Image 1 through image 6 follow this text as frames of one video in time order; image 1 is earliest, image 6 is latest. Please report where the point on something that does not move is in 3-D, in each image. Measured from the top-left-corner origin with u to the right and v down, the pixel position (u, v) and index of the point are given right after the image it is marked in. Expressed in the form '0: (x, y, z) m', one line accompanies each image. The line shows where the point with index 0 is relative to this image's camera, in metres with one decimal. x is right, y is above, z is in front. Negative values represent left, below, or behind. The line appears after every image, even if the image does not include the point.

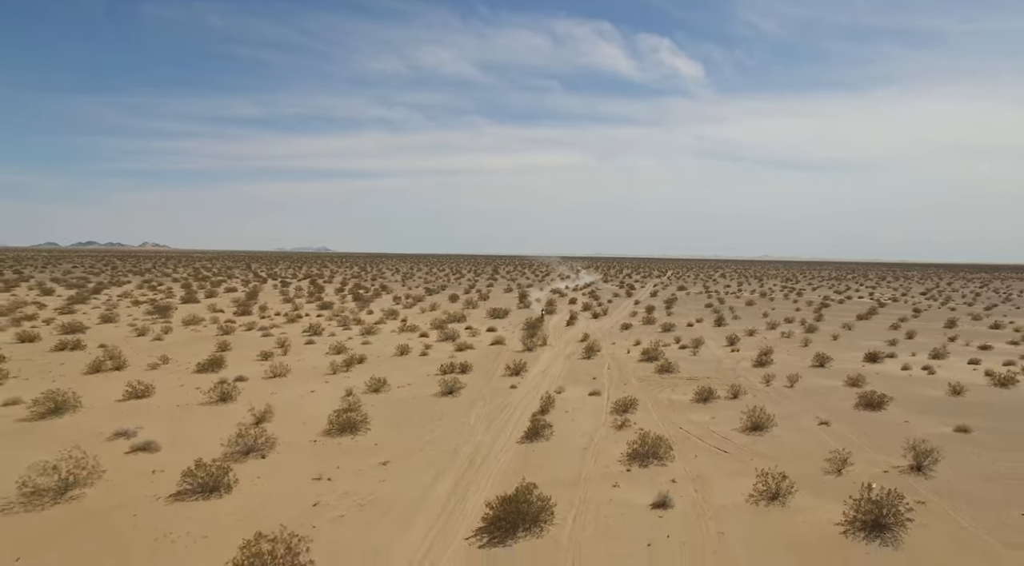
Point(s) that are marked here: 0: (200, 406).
0: (-7.6, -2.9, +15.6) m
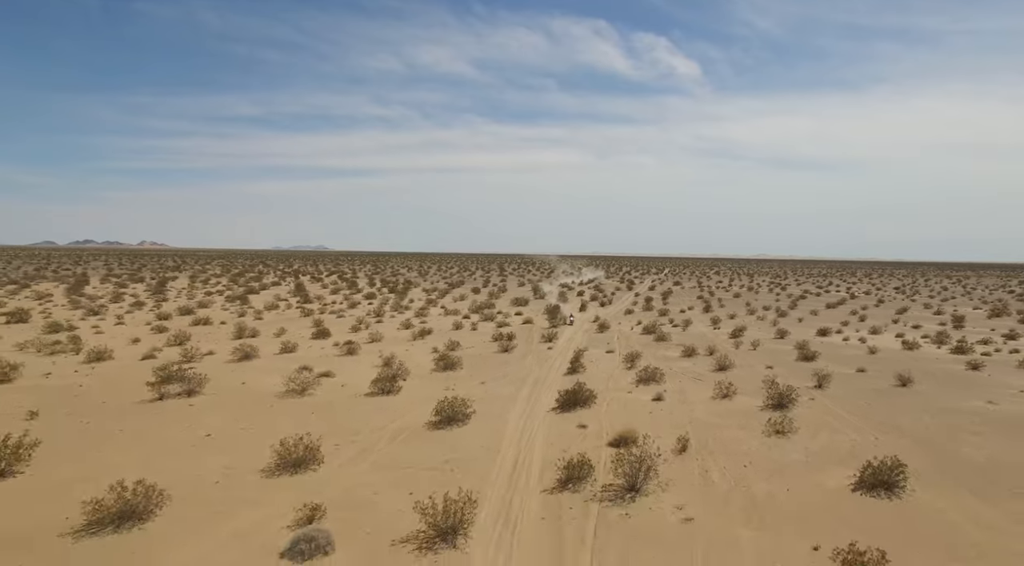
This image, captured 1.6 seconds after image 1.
0: (-6.1, -2.4, +22.6) m
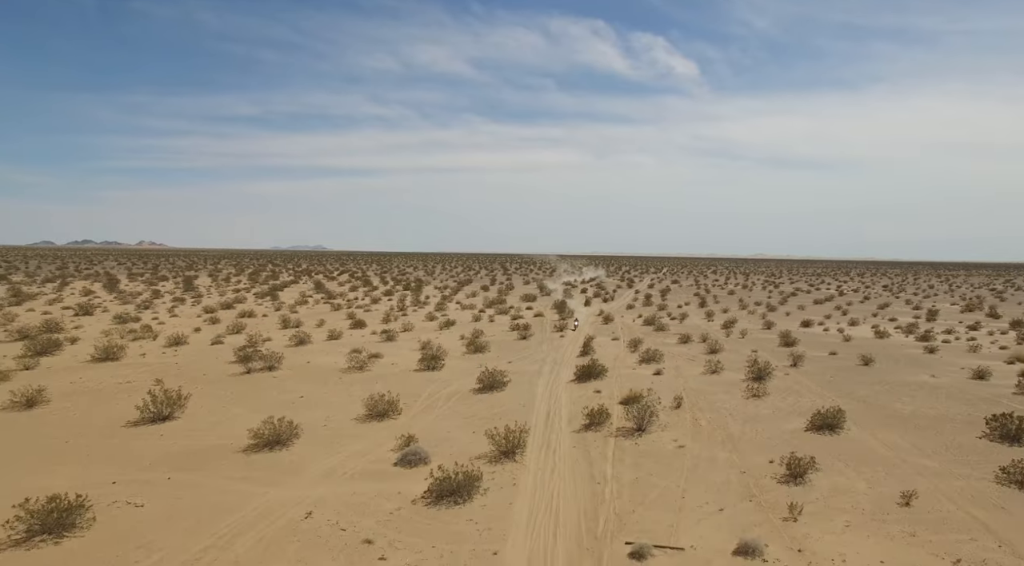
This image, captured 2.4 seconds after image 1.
0: (-5.3, -2.3, +26.0) m
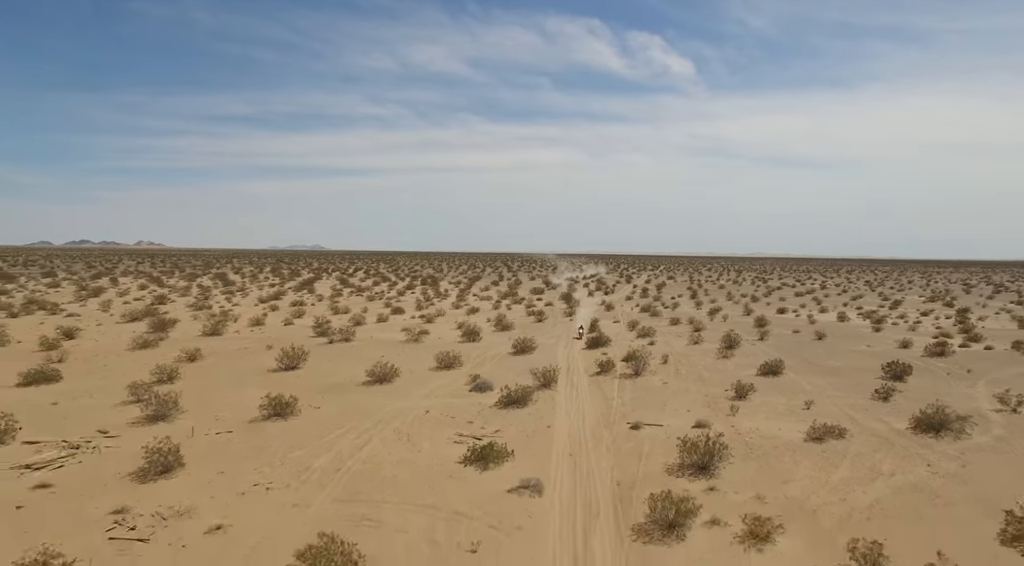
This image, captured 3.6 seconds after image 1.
0: (-4.4, -1.8, +31.4) m
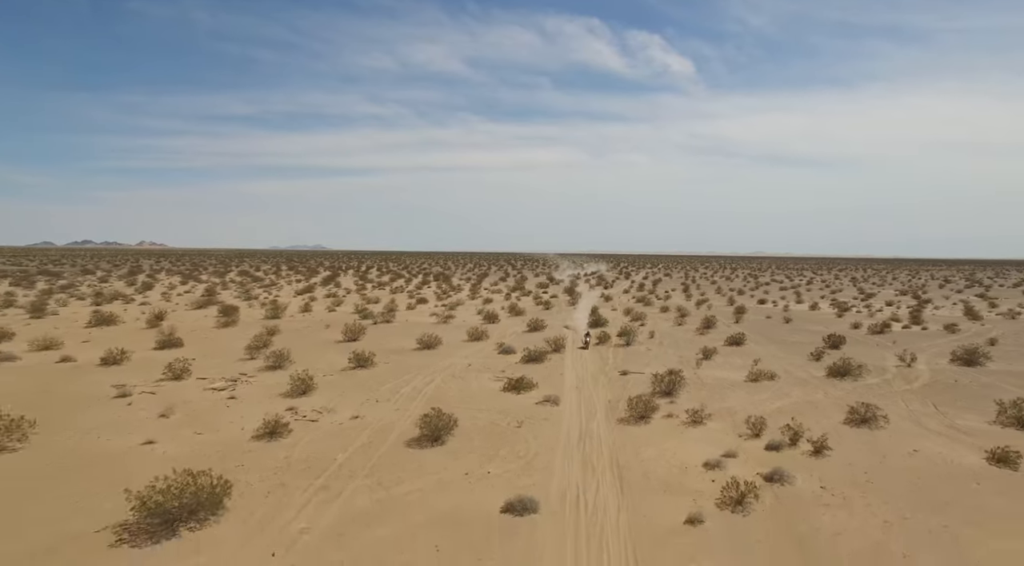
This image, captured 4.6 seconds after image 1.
0: (-3.8, -1.4, +36.3) m
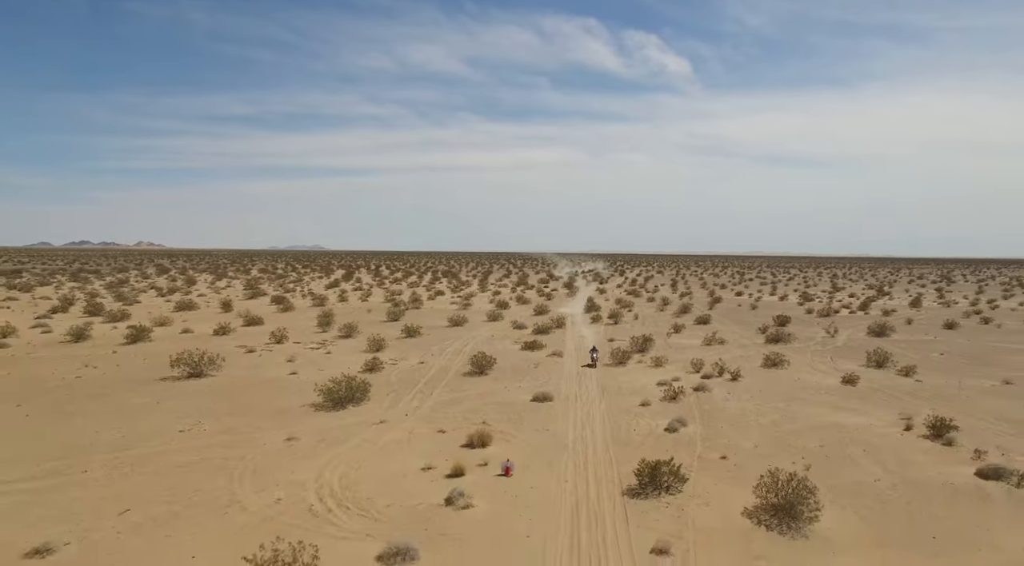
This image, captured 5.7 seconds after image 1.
0: (-3.3, -1.0, +42.0) m
